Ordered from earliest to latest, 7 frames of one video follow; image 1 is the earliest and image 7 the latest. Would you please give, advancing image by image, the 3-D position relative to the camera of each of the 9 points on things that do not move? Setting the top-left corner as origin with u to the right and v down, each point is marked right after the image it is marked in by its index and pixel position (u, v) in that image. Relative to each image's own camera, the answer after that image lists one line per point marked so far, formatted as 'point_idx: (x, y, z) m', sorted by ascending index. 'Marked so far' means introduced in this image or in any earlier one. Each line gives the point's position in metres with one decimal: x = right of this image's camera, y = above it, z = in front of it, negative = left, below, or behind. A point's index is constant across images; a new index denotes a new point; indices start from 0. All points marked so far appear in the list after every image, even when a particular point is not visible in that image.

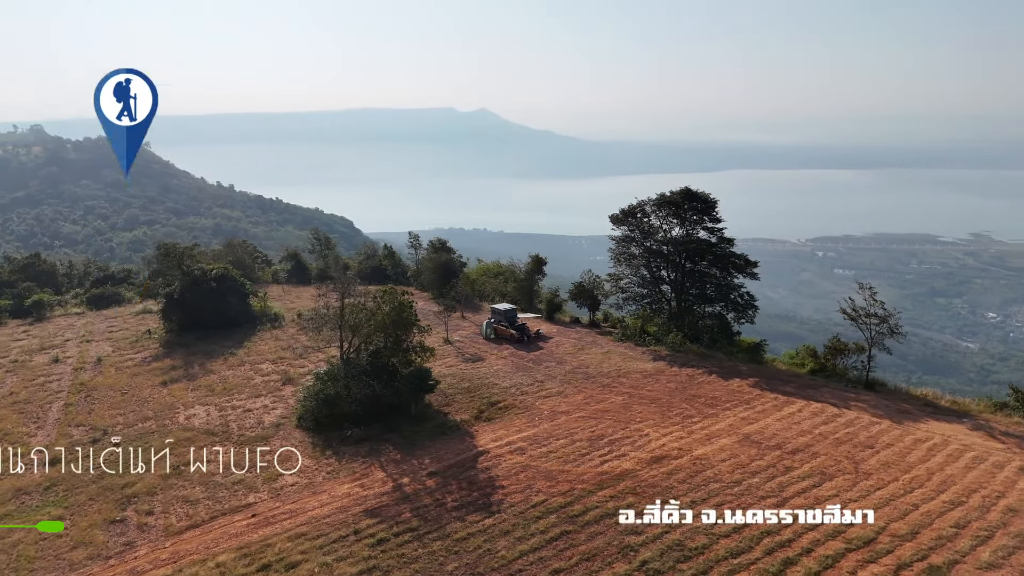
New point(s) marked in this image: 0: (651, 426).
0: (+3.8, -3.8, +13.6) m
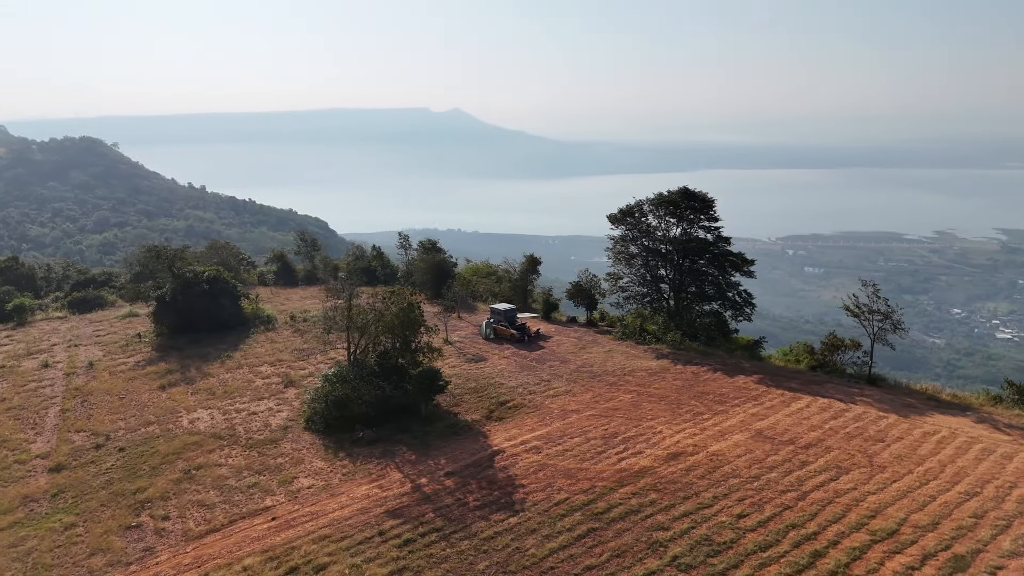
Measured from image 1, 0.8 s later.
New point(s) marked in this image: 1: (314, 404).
0: (+4.1, -3.7, +13.7) m
1: (-5.8, -3.4, +14.8) m
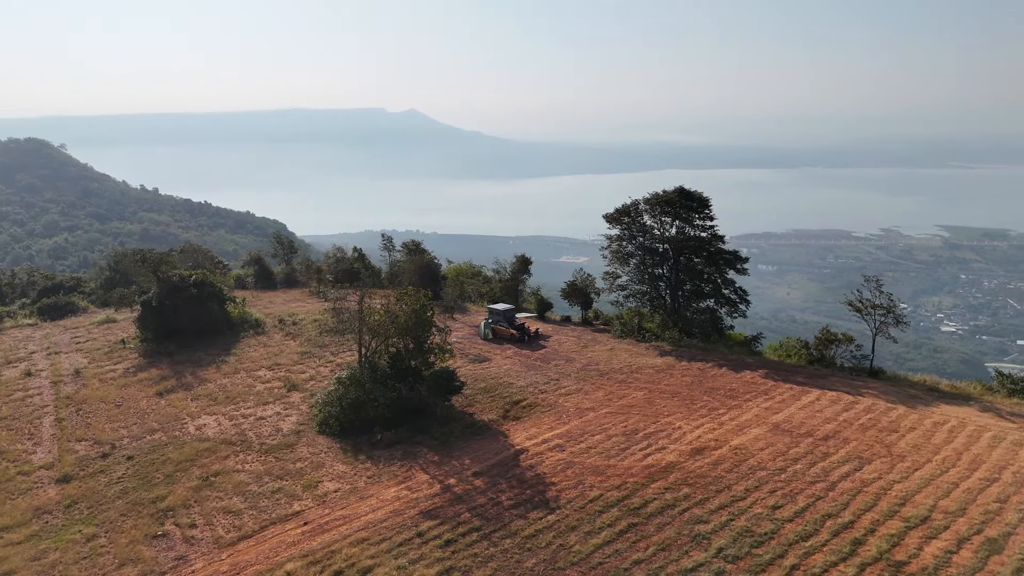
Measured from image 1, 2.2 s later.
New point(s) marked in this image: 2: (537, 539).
0: (+4.6, -3.6, +13.9) m
1: (-5.3, -3.5, +14.6) m
2: (+0.4, -4.3, +8.5) m
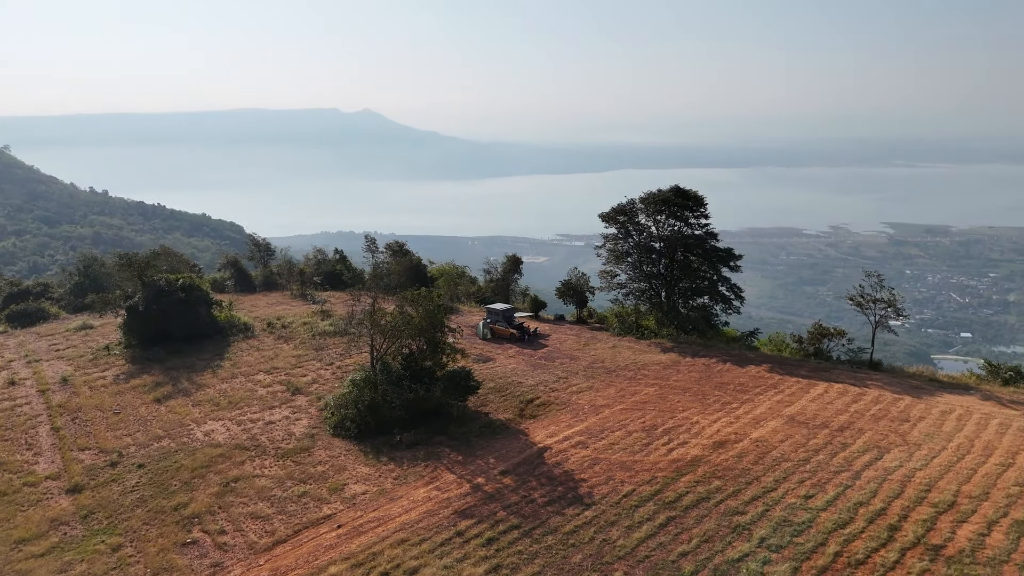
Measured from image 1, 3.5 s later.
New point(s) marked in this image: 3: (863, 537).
0: (+5.1, -3.5, +14.1) m
1: (-4.8, -3.5, +14.4) m
2: (+1.2, -4.2, +8.6) m
3: (+5.6, -3.9, +8.0) m
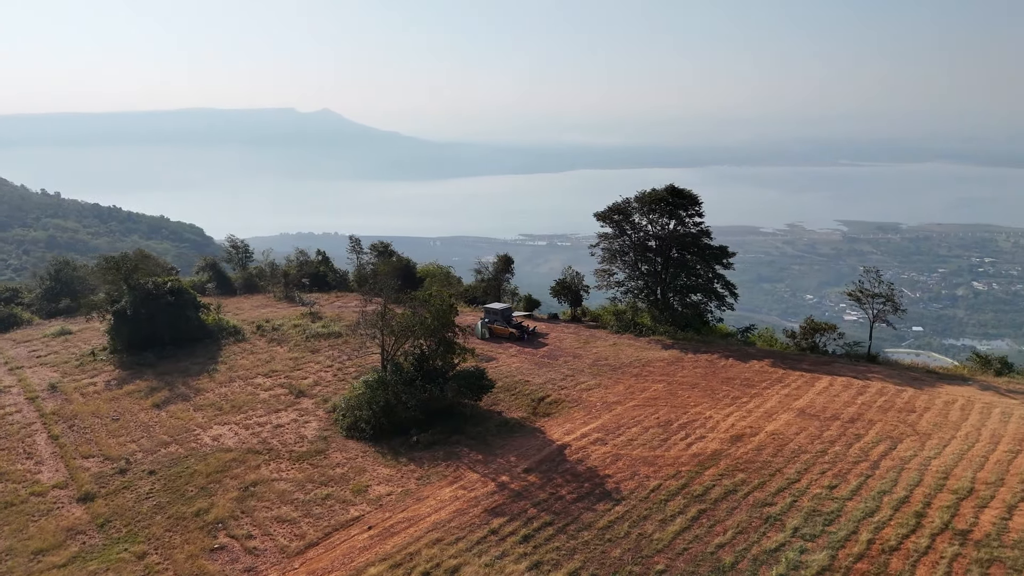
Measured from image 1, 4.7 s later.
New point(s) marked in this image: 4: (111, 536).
0: (+5.6, -3.4, +14.3) m
1: (-4.4, -3.5, +14.3) m
2: (+1.8, -4.2, +8.7) m
3: (+6.2, -3.8, +8.2) m
4: (-8.0, -4.9, +10.0) m
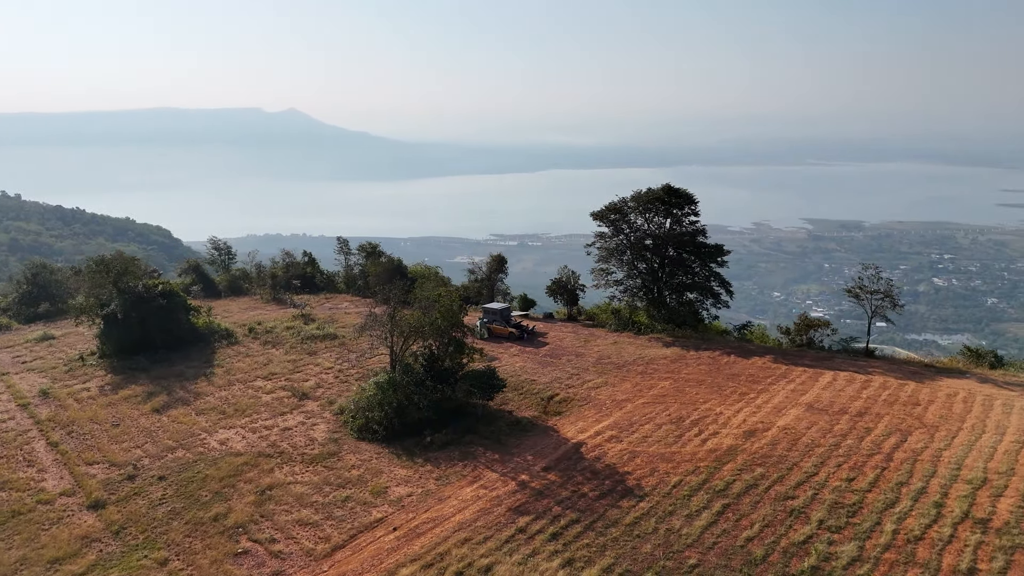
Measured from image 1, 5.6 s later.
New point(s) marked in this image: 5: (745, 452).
0: (+5.9, -3.4, +14.4) m
1: (-4.1, -3.5, +14.3) m
2: (+2.3, -4.1, +8.7) m
3: (+6.7, -3.8, +8.4) m
4: (-7.5, -5.0, +9.8) m
5: (+5.2, -3.7, +11.3) m
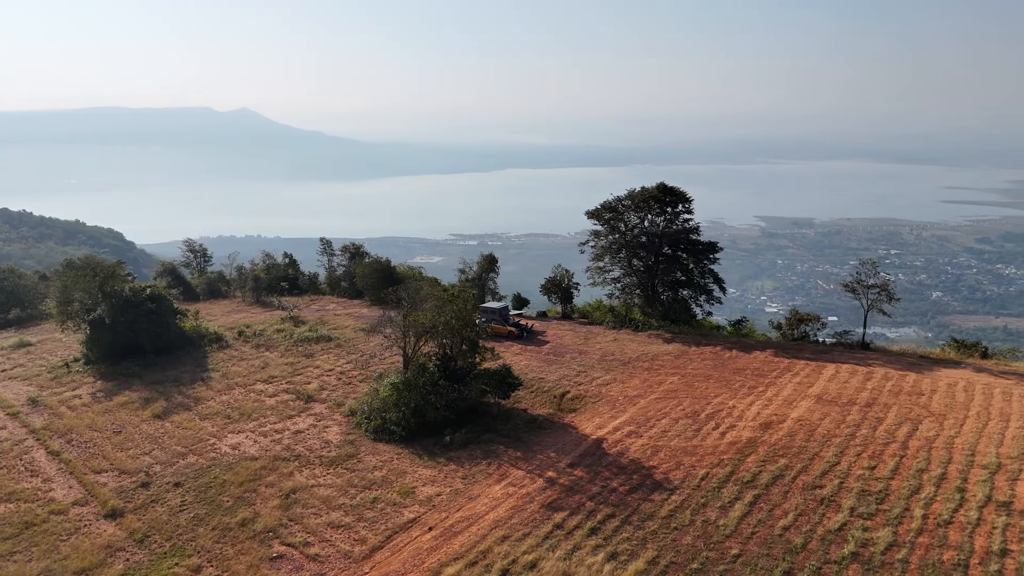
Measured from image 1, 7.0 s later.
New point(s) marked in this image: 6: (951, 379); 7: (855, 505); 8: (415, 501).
0: (+6.4, -3.3, +14.7) m
1: (-3.6, -3.5, +14.2) m
2: (+2.9, -4.1, +8.9) m
3: (+7.4, -3.7, +8.7) m
4: (-6.8, -5.0, +9.6) m
5: (+5.8, -3.6, +11.5) m
6: (+13.1, -2.7, +15.1) m
7: (+5.9, -3.8, +8.7) m
8: (-2.1, -4.5, +10.5) m
